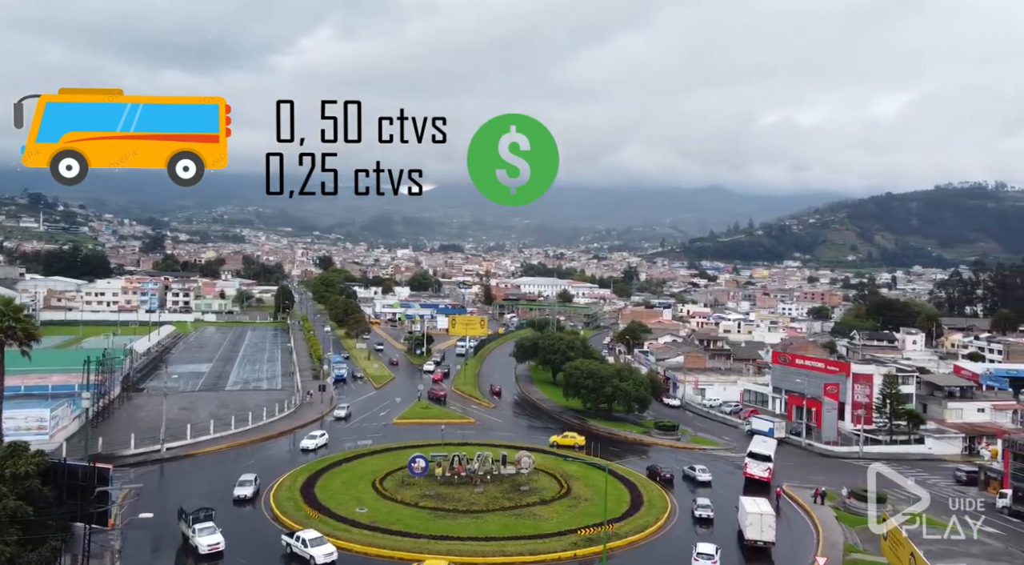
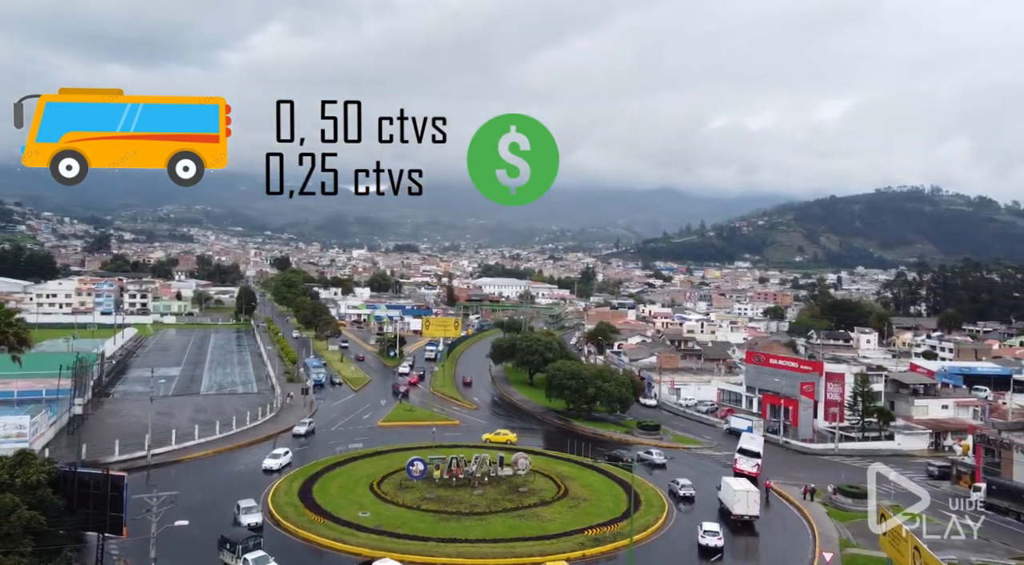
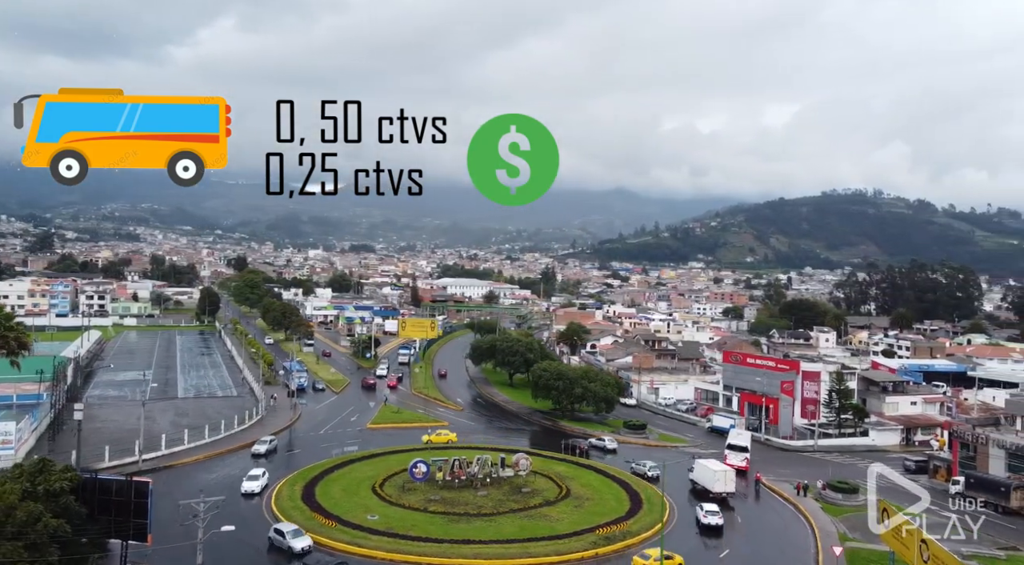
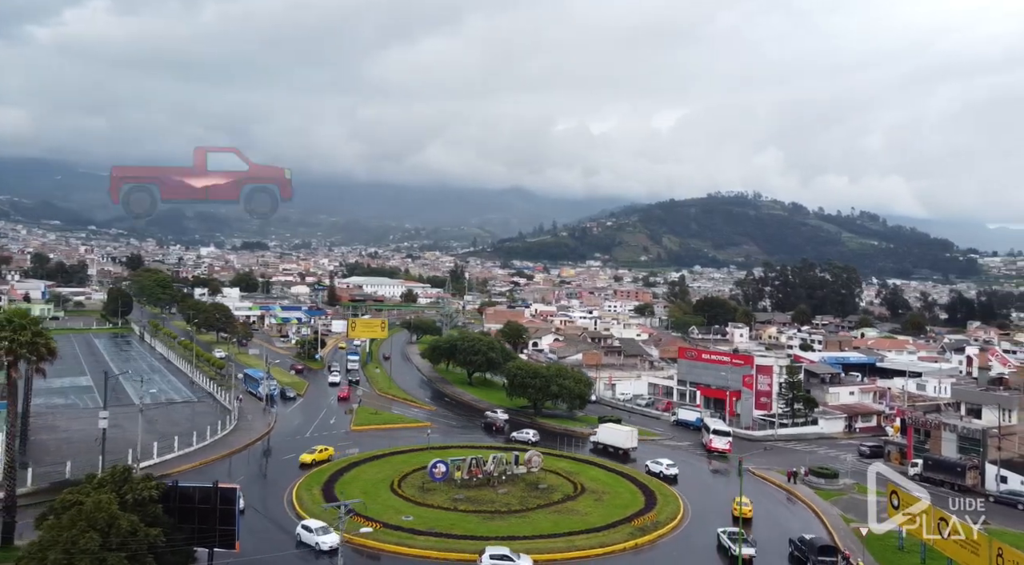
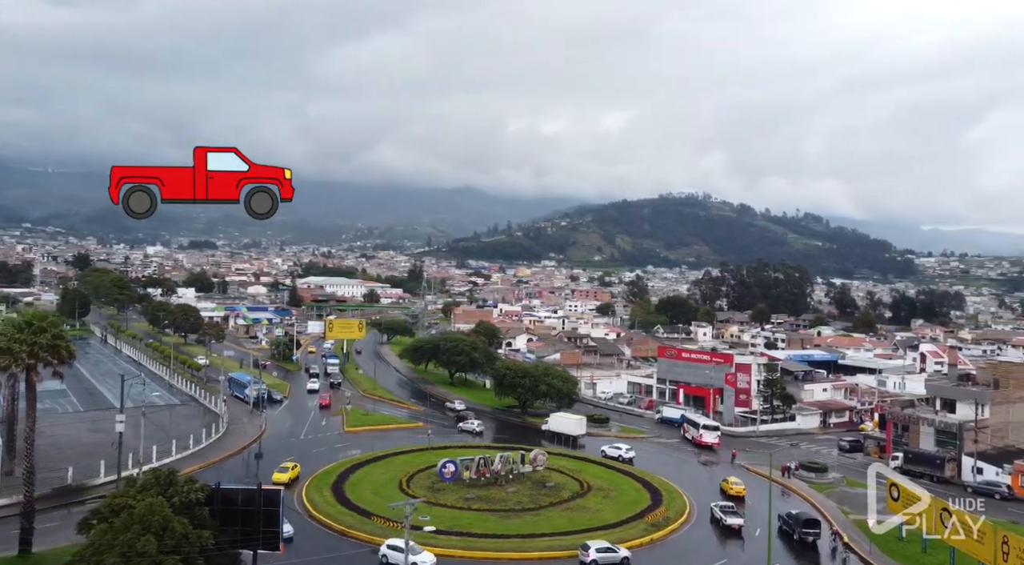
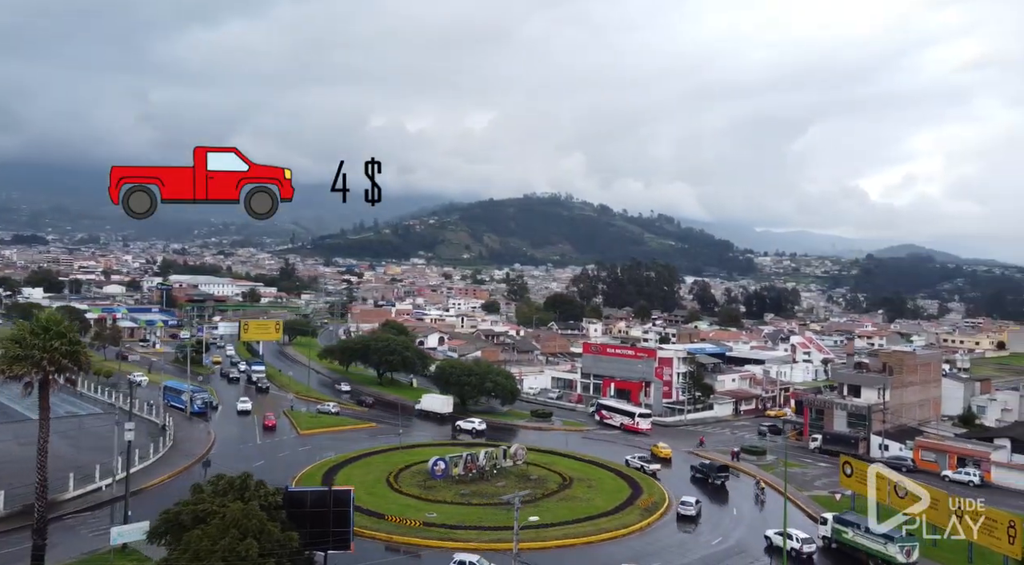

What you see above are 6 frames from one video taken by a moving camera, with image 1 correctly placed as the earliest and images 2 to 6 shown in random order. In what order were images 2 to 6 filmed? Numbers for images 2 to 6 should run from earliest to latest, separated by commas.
2, 3, 4, 5, 6
